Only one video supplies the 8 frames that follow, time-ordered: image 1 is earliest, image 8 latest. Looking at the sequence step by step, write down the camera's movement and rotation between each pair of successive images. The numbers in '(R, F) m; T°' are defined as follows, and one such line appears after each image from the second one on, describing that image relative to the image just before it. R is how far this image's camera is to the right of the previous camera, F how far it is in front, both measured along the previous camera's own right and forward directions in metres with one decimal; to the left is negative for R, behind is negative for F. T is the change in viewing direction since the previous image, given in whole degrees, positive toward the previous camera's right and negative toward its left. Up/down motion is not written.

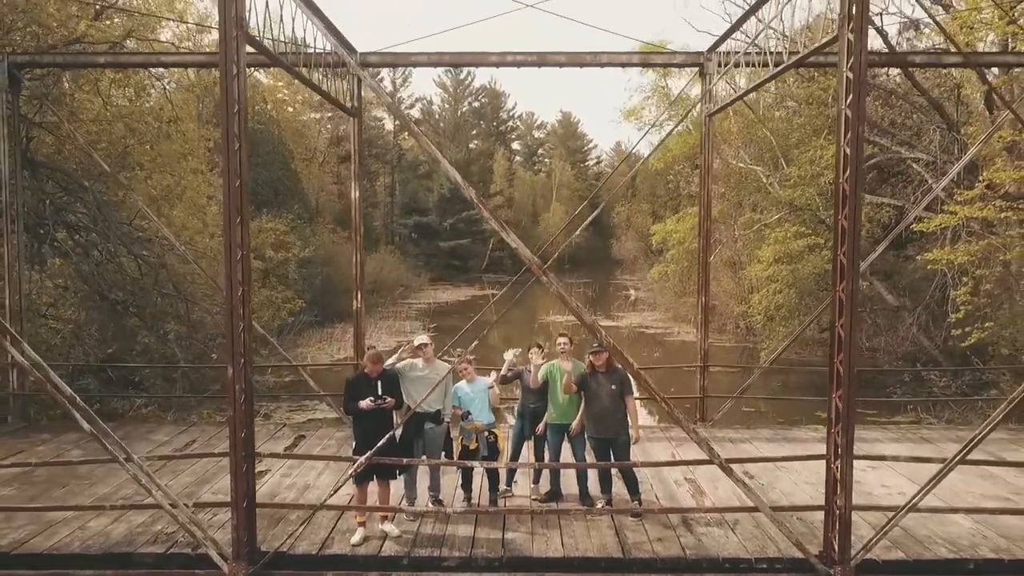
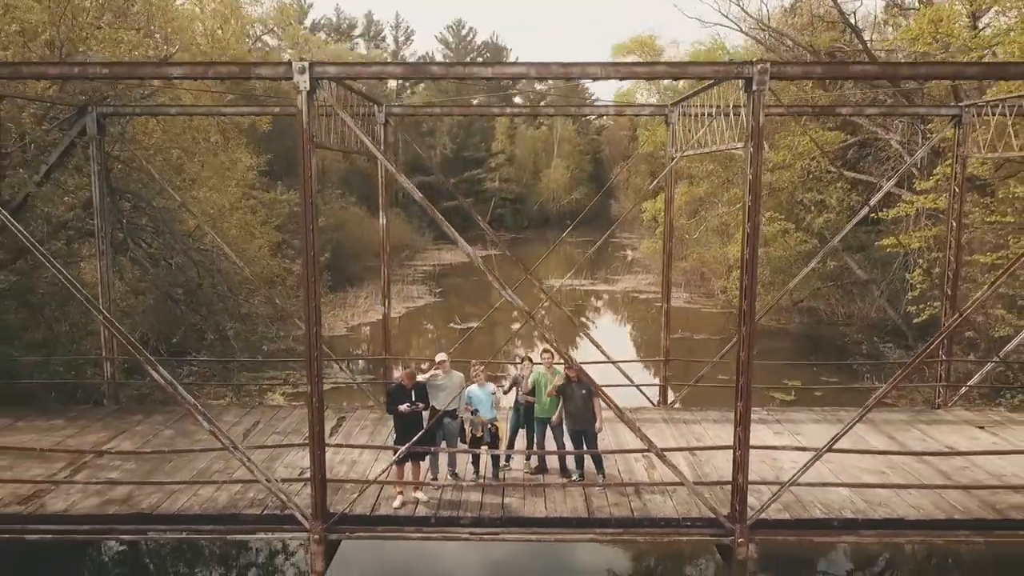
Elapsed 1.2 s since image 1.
(0.0, -1.4) m; 0°
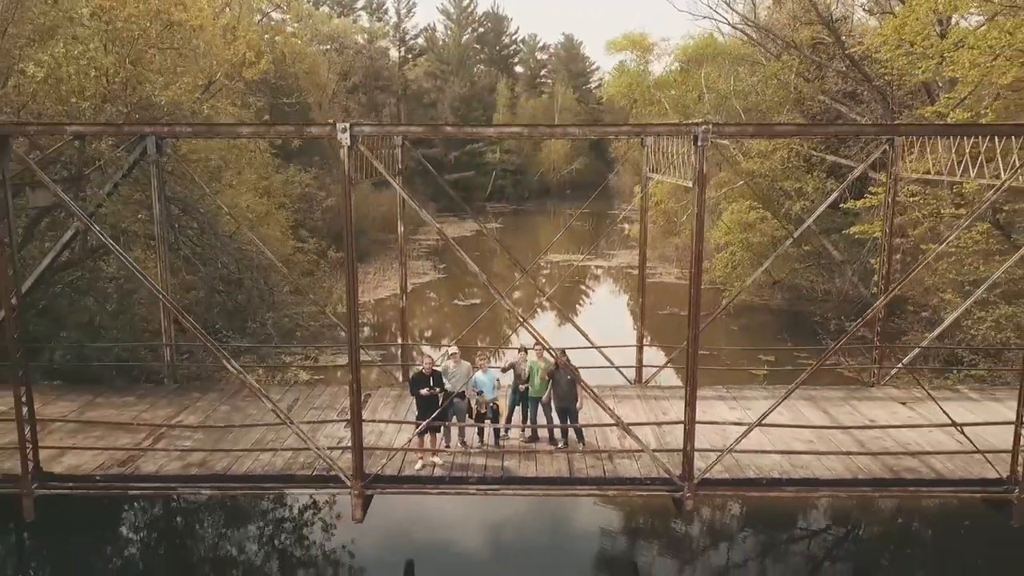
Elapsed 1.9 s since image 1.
(0.0, -1.3) m; 0°
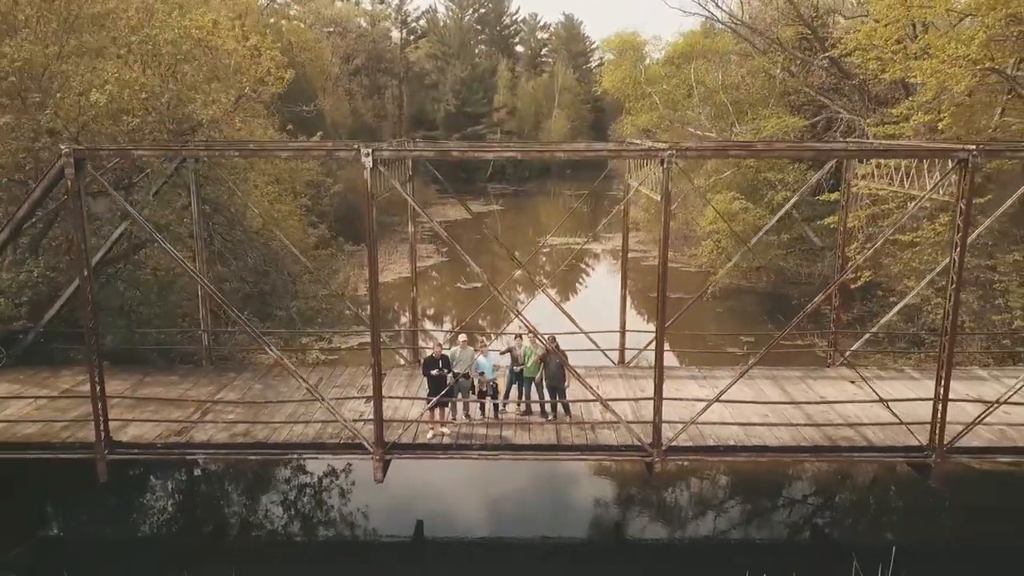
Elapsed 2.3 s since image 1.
(0.0, -1.1) m; 0°
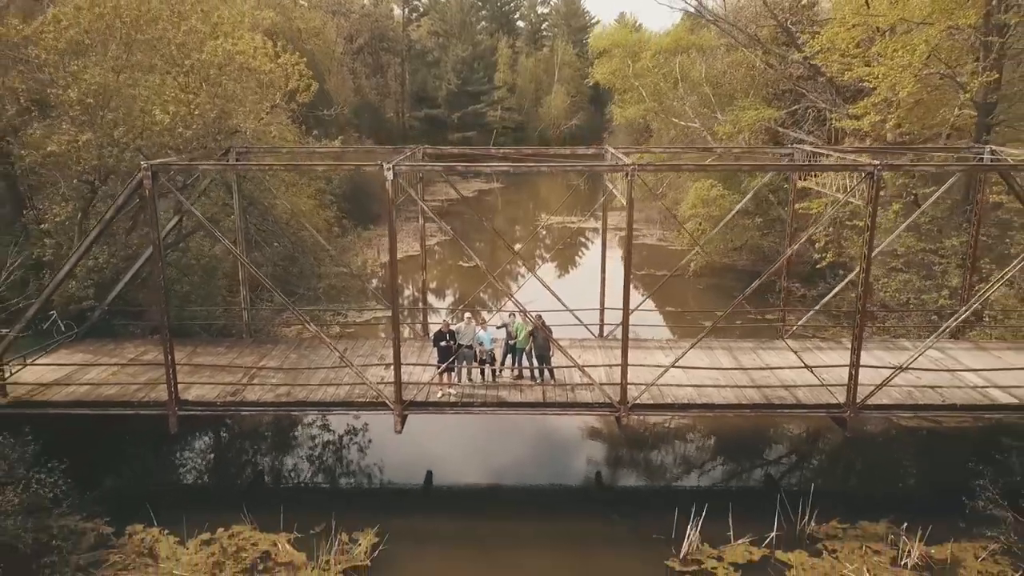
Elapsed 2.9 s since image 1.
(+0.1, -1.7) m; 0°
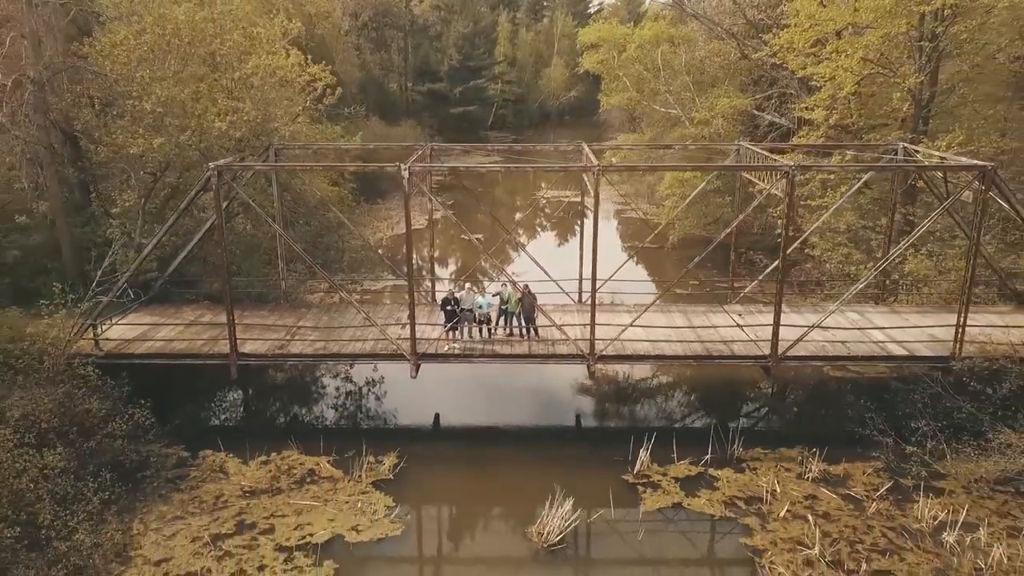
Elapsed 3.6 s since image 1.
(+0.2, -2.3) m; 0°
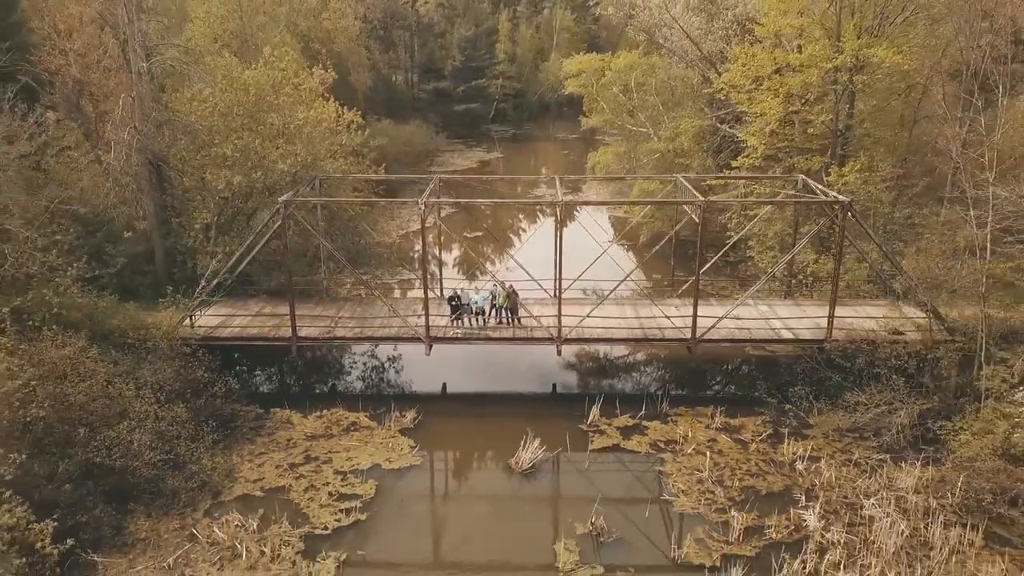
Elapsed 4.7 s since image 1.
(+0.3, -4.1) m; 0°
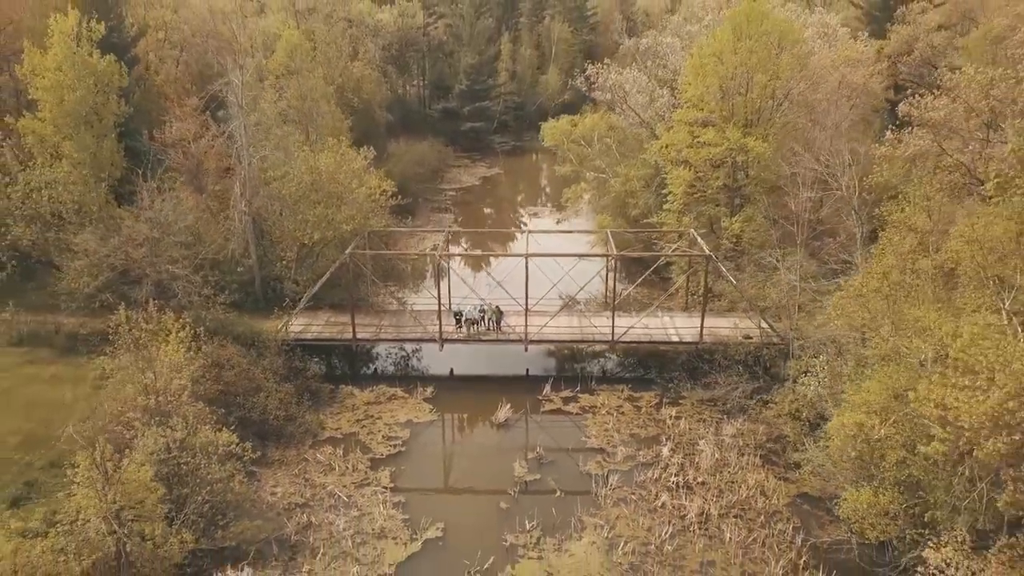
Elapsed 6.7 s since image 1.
(+0.8, -8.4) m; -1°
